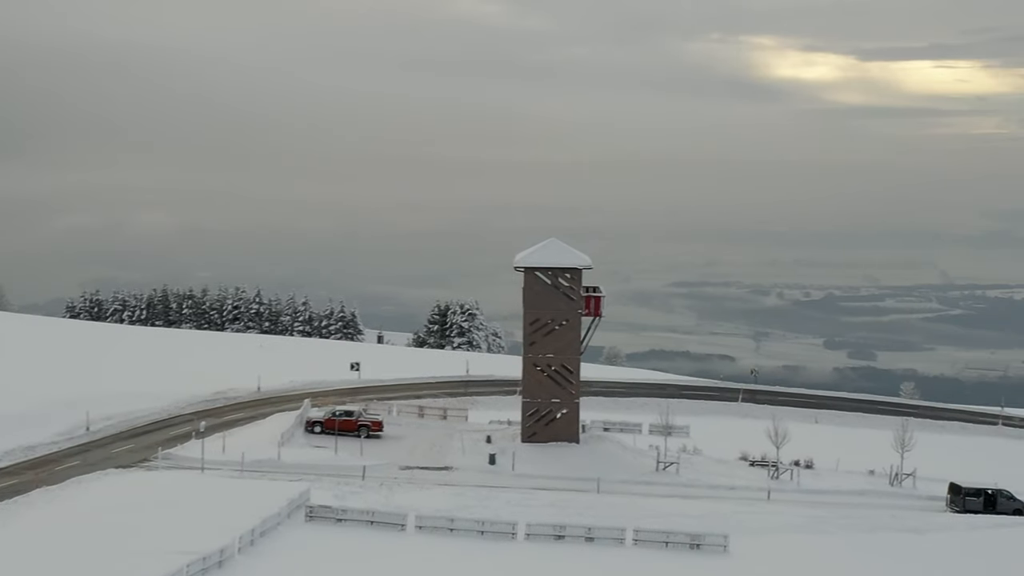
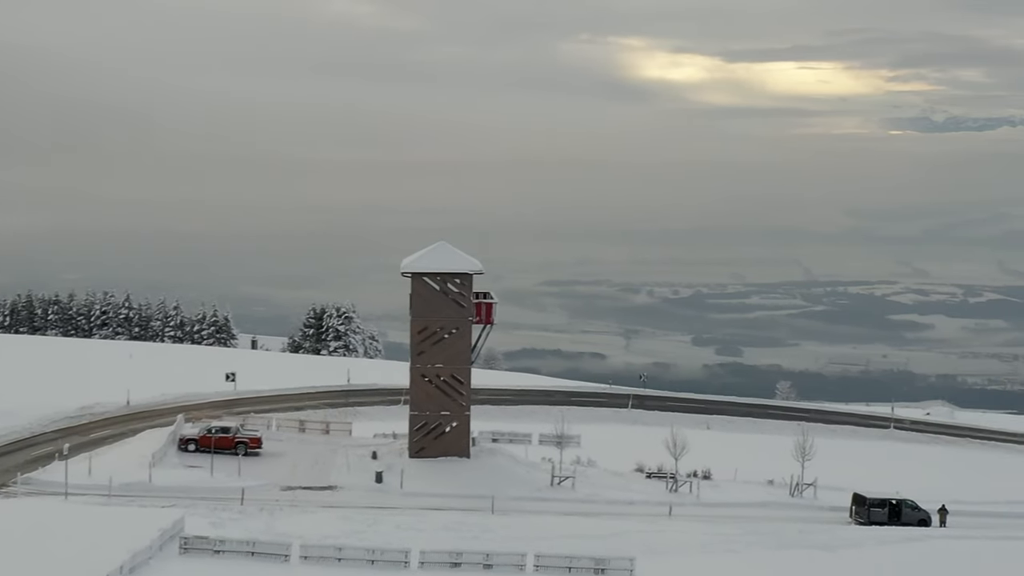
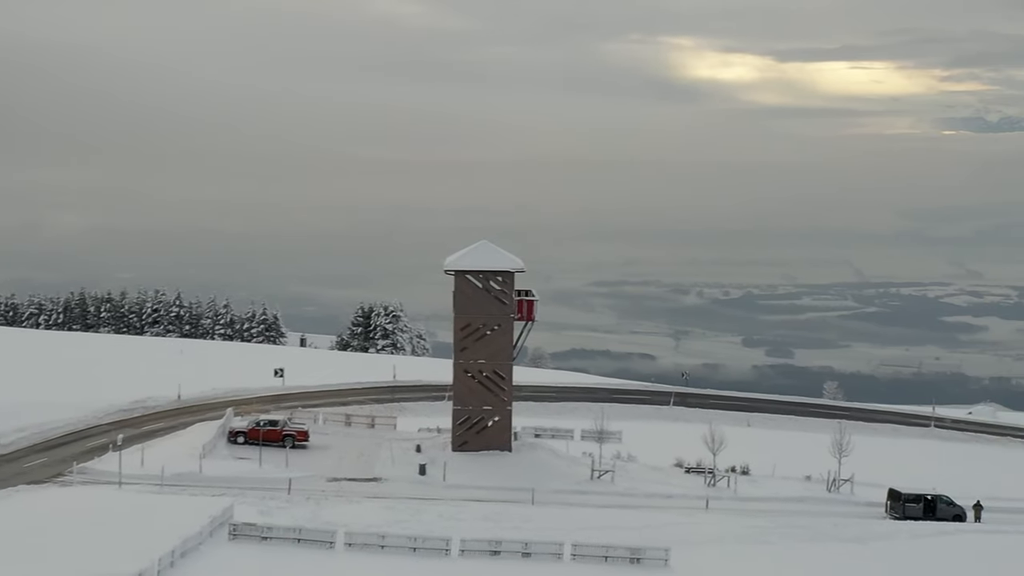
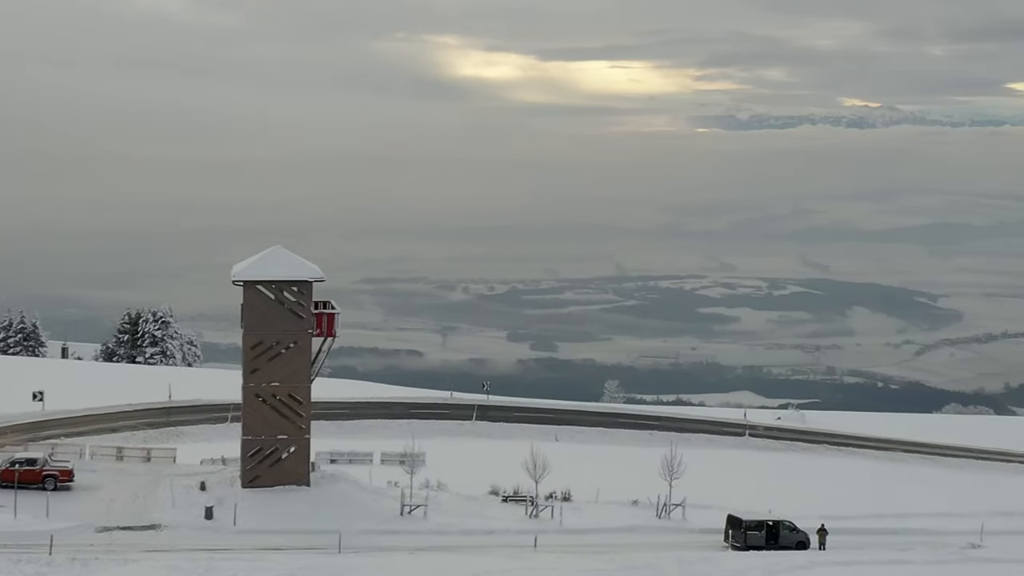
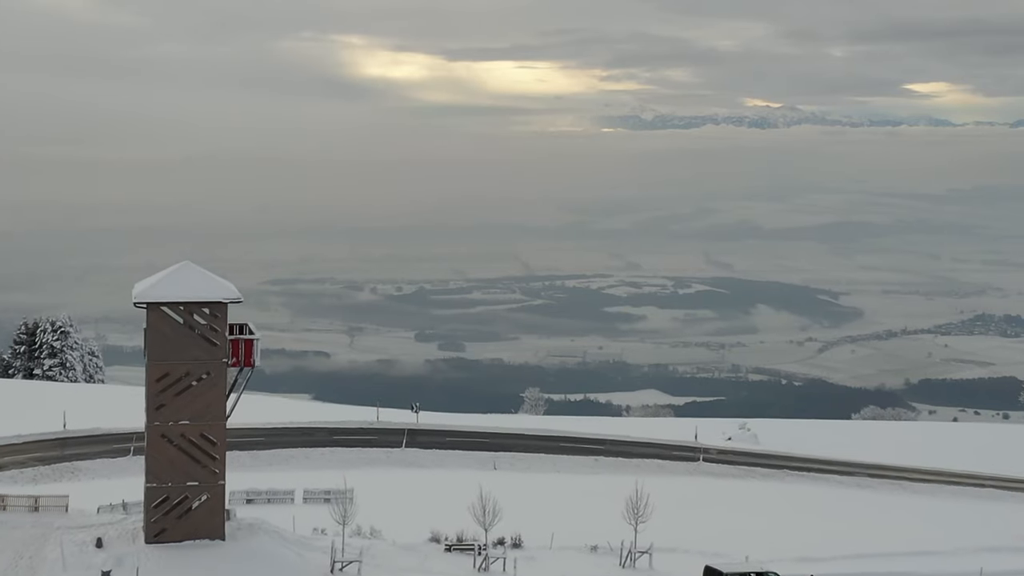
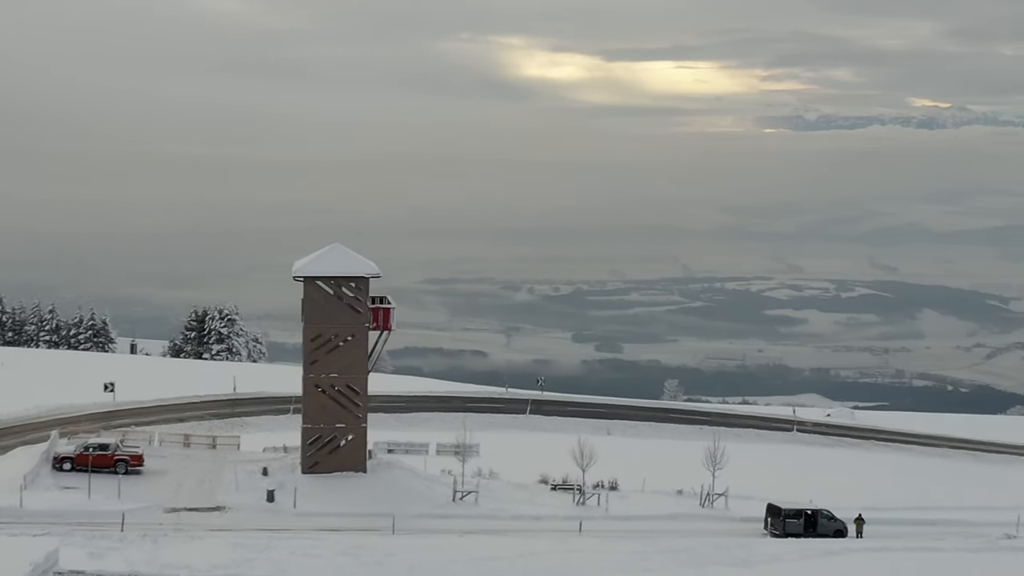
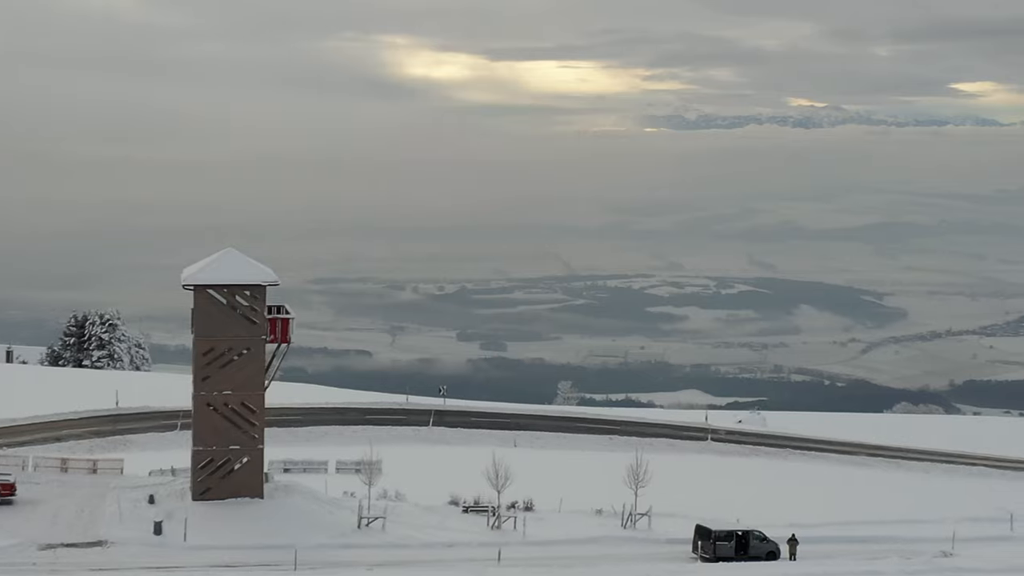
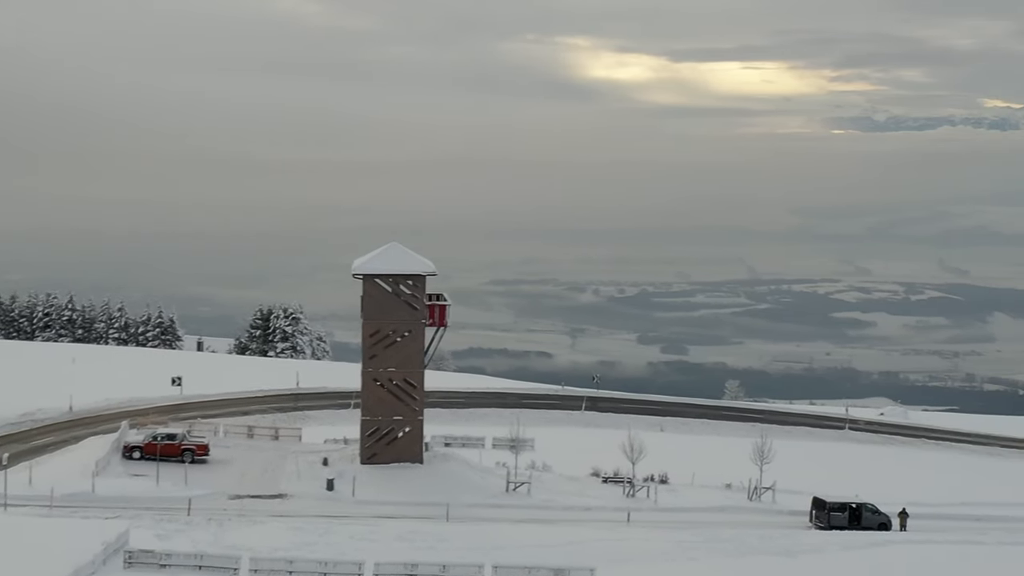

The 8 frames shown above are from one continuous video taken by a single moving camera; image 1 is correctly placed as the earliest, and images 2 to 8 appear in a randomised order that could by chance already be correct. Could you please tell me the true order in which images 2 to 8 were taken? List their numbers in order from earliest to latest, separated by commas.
3, 2, 8, 6, 4, 7, 5
